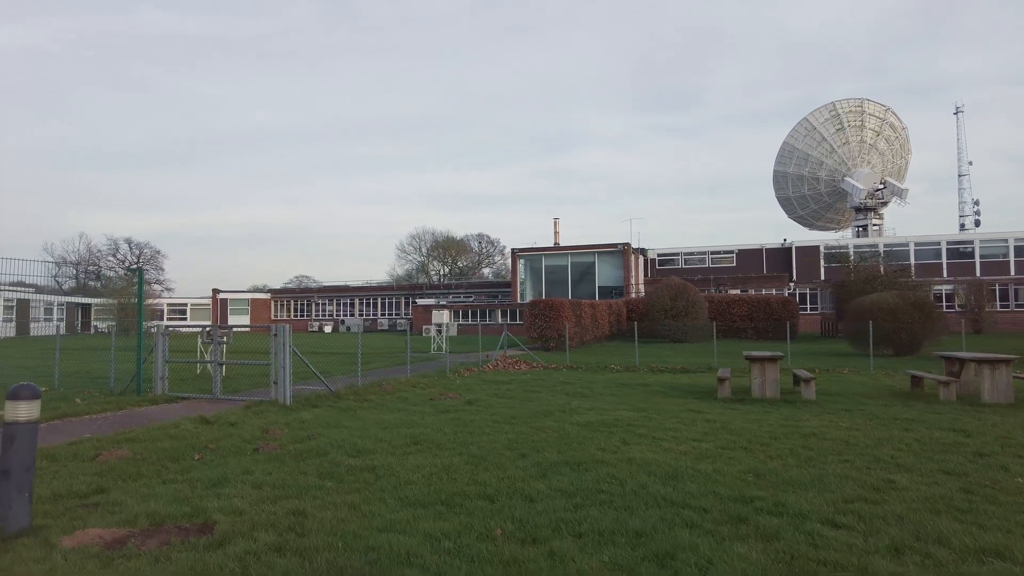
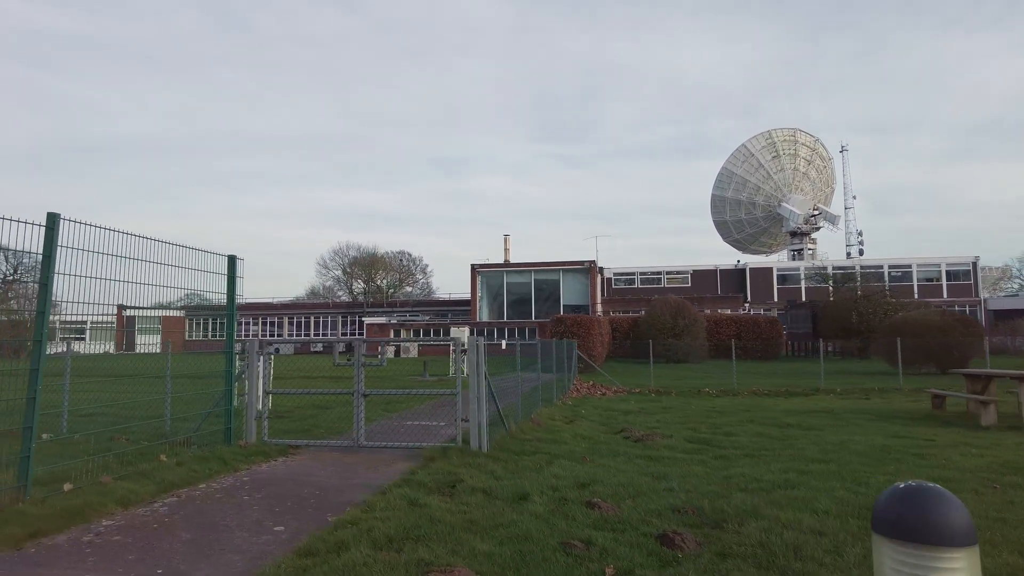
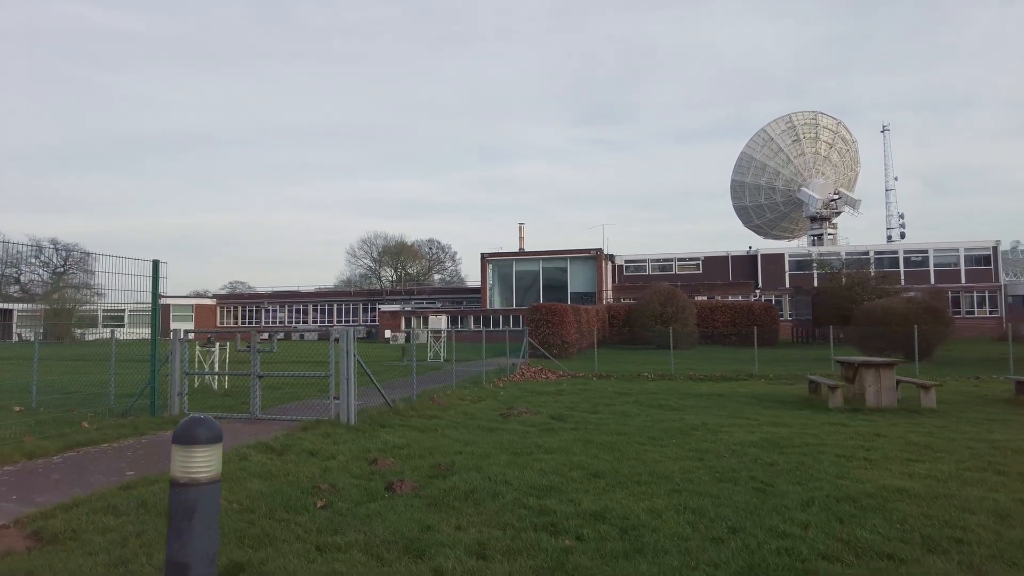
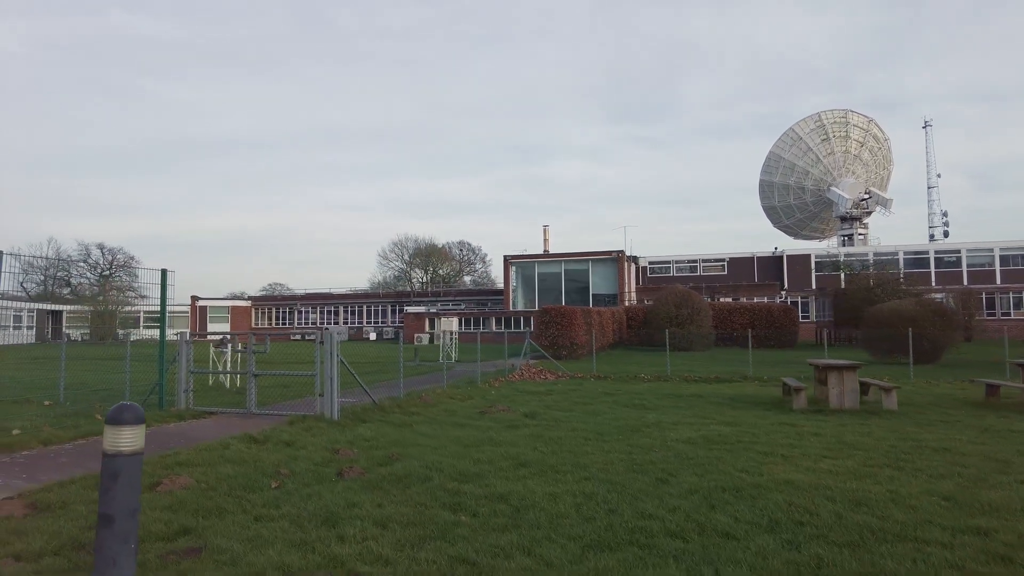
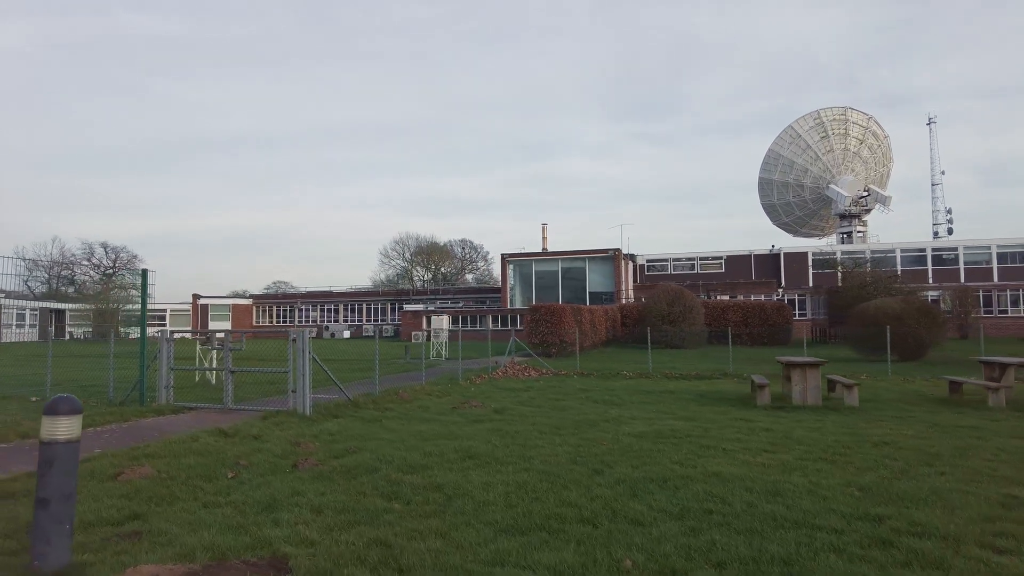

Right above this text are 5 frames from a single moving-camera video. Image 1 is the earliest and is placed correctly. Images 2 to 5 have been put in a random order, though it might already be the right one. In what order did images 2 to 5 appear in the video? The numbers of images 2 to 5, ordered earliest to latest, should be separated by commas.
5, 4, 3, 2
